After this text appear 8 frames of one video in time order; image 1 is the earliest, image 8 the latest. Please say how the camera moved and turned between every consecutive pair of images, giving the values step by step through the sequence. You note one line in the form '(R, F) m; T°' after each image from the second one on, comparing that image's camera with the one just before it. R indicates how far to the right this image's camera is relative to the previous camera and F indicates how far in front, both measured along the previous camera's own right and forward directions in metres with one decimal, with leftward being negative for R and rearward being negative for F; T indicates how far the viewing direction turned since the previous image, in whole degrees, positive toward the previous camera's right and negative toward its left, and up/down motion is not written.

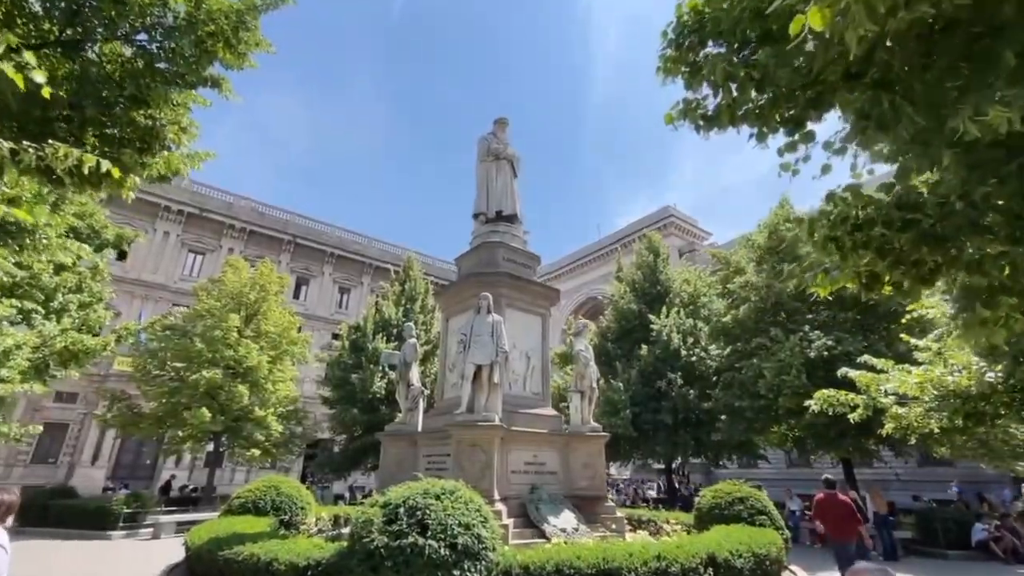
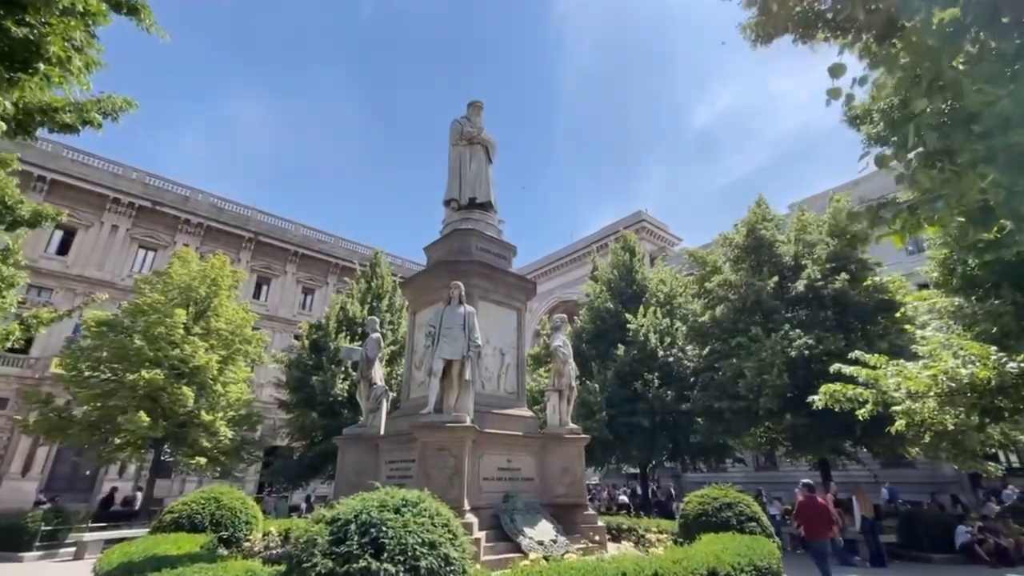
(-0.1, +0.9) m; +3°
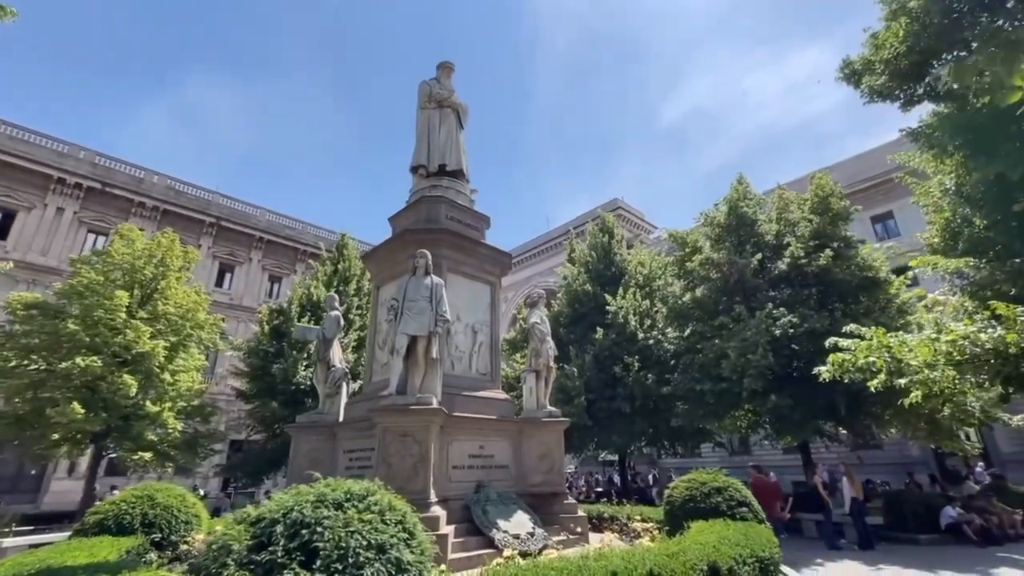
(+0.1, +1.0) m; +3°
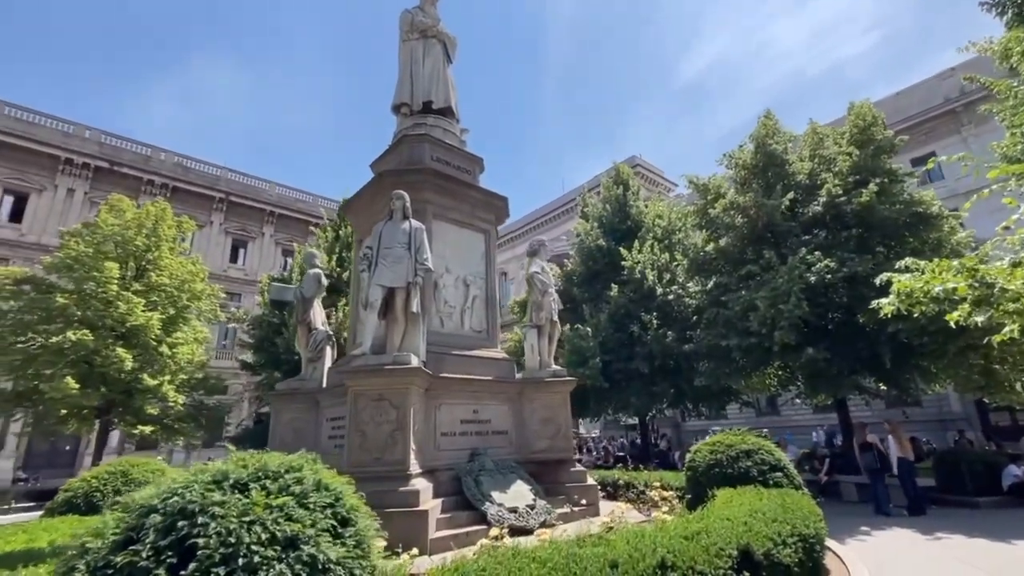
(+0.5, +1.2) m; -3°
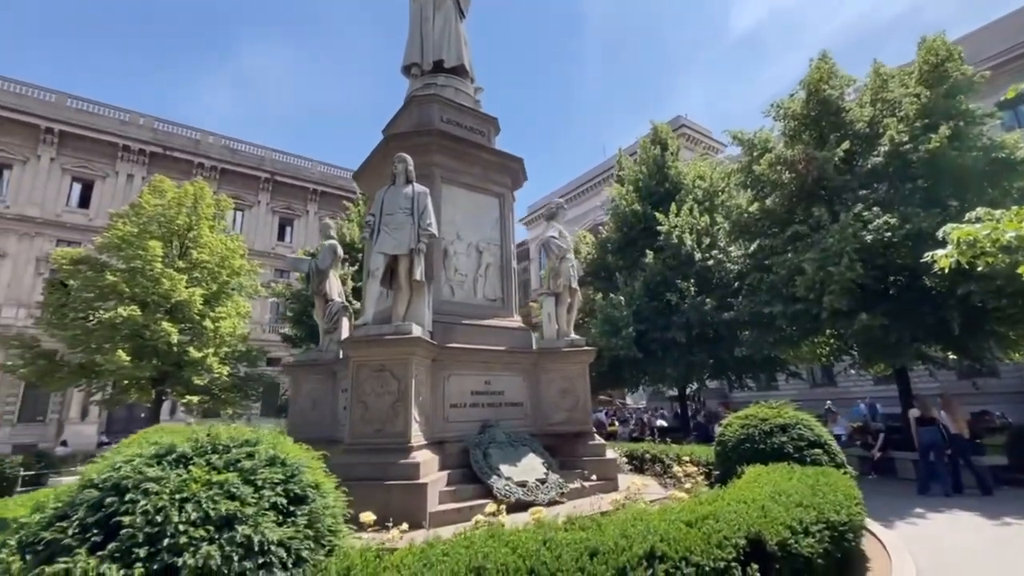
(+0.5, +0.5) m; -5°
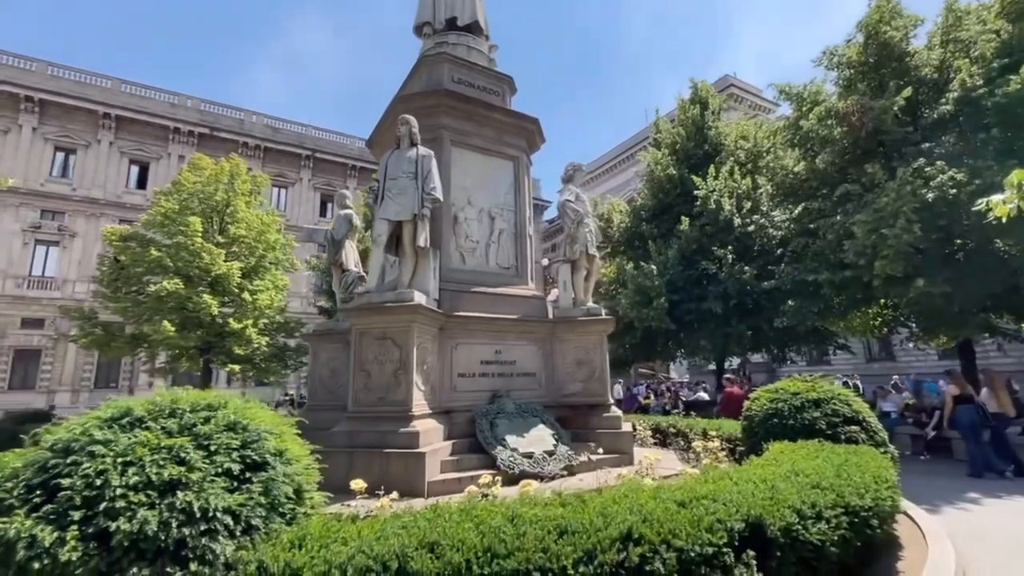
(+0.5, +0.3) m; -5°
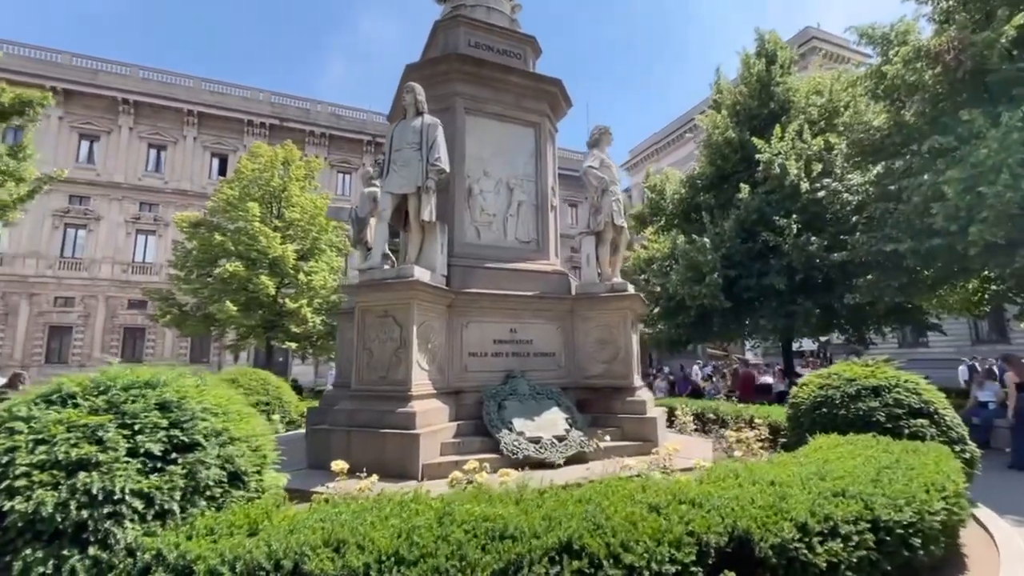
(+0.8, +0.5) m; -8°
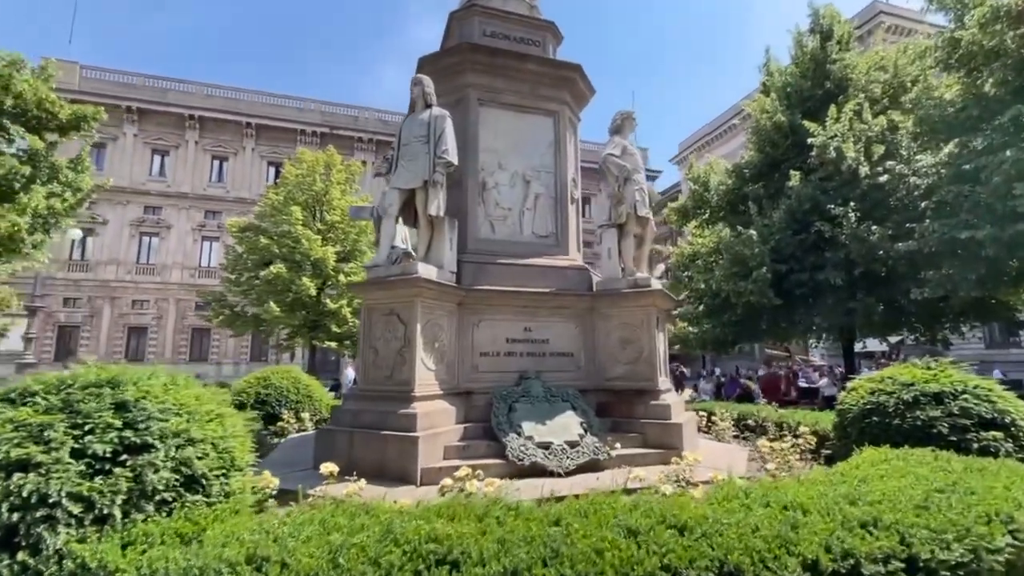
(+0.5, +0.4) m; -6°
